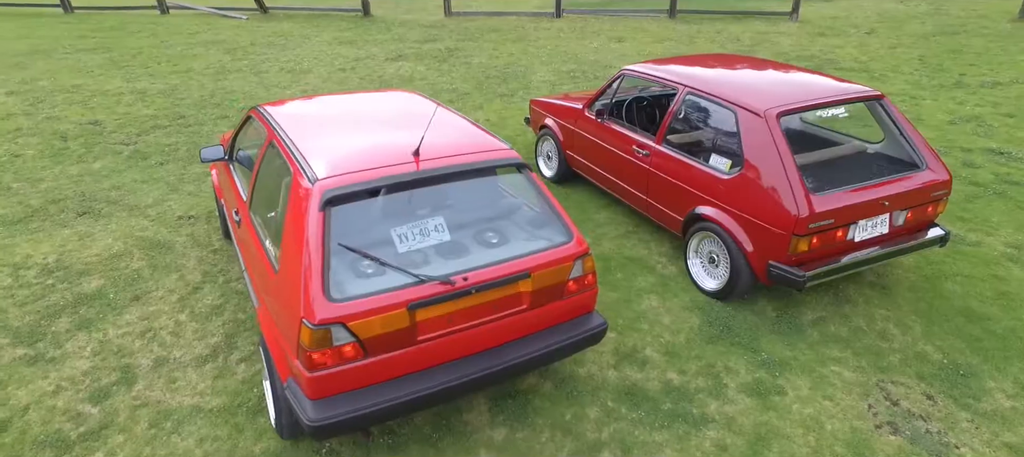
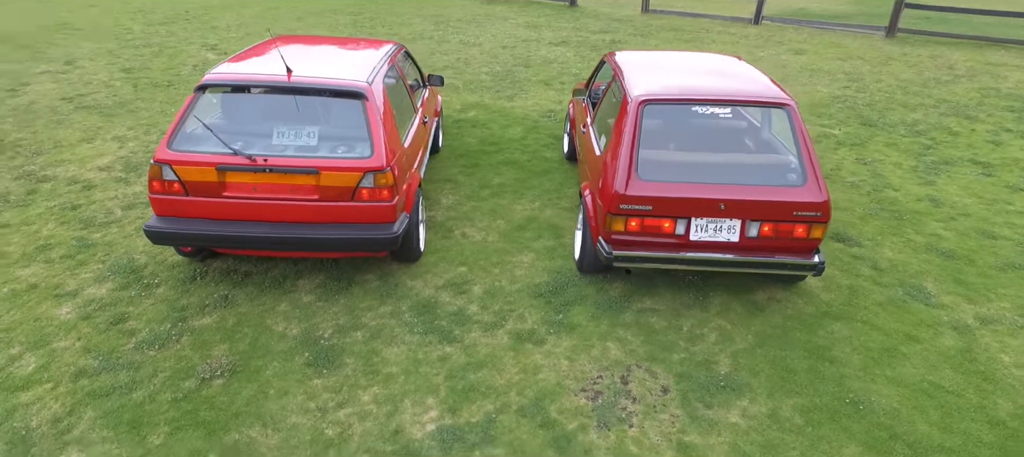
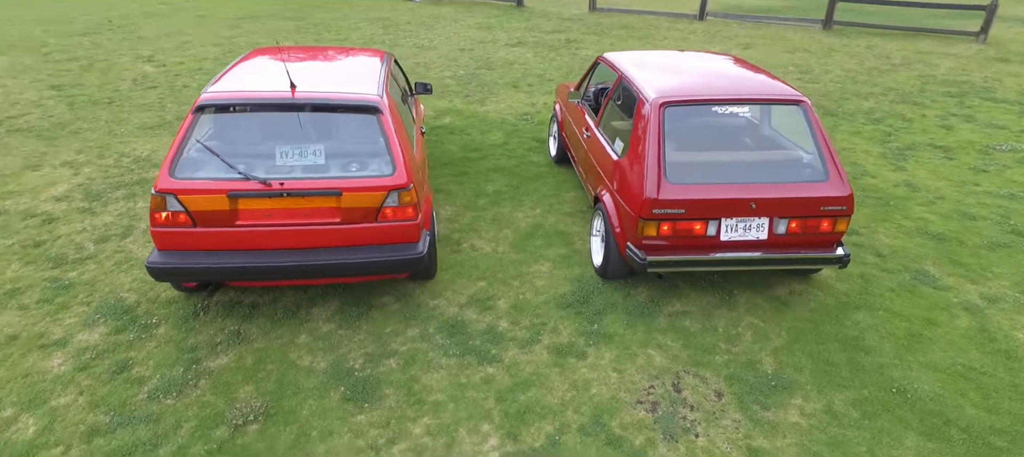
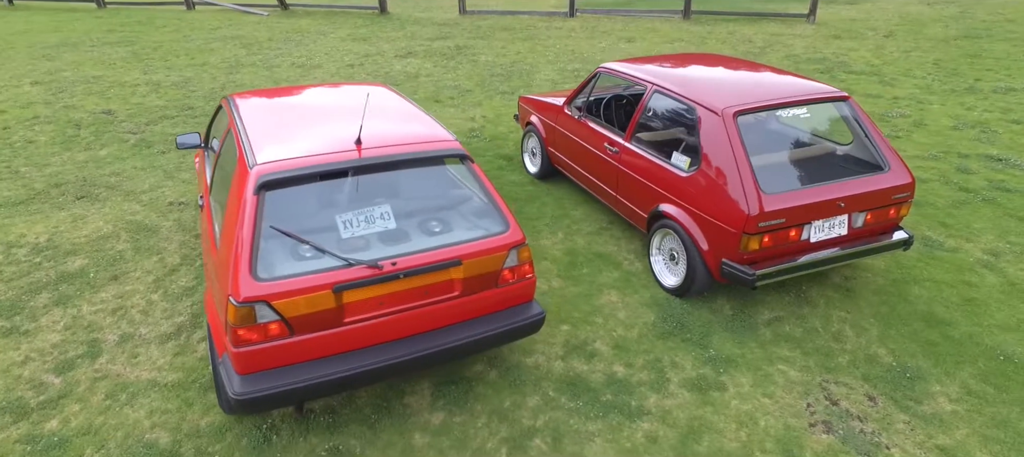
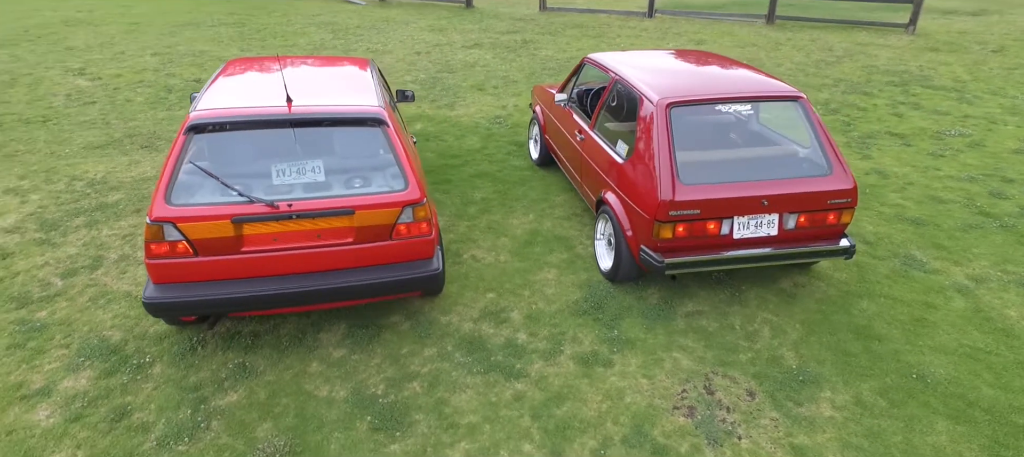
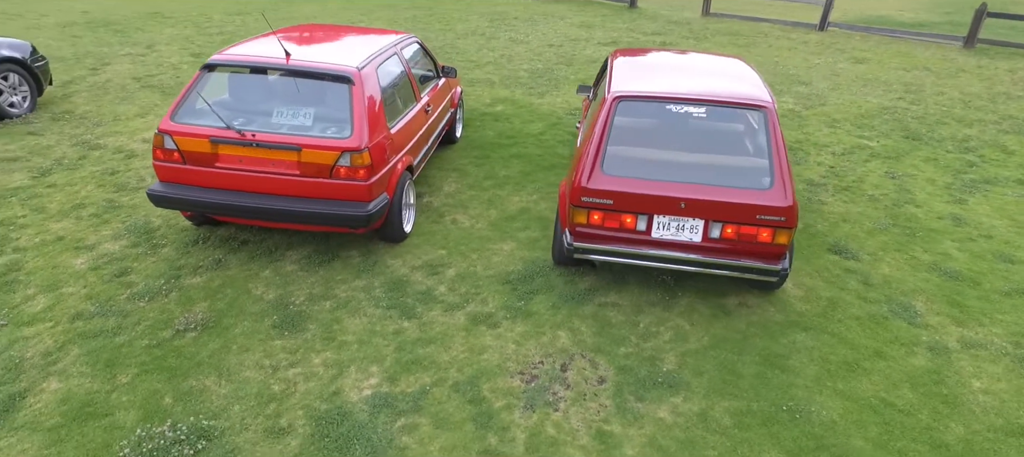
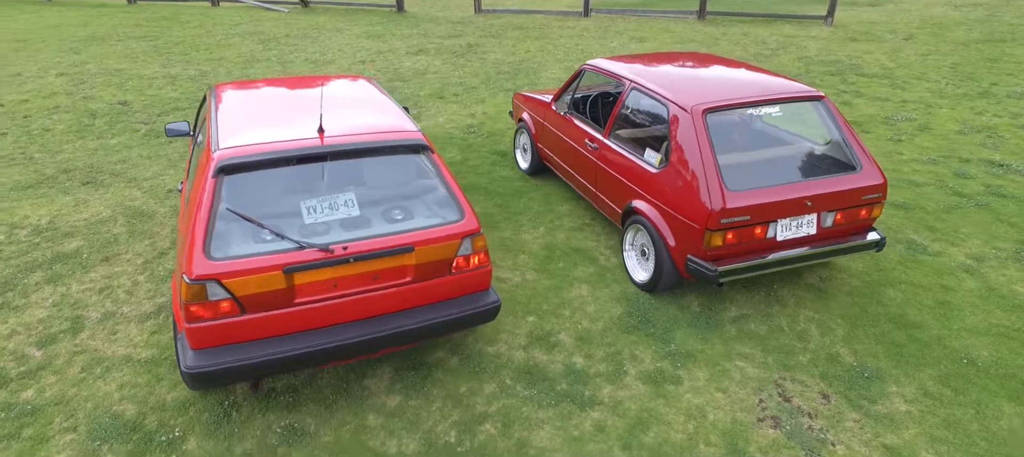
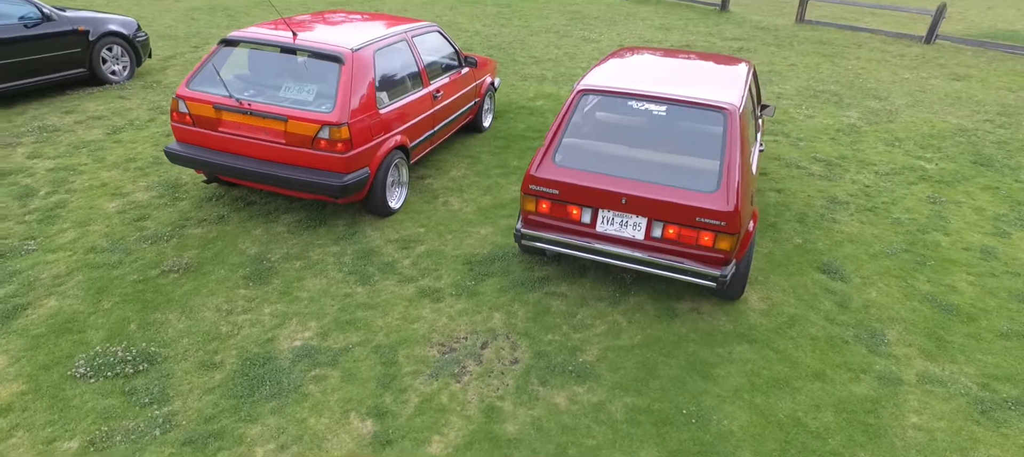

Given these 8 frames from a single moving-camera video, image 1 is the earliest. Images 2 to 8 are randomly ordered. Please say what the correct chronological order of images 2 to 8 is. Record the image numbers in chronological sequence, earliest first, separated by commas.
4, 7, 5, 3, 2, 6, 8
